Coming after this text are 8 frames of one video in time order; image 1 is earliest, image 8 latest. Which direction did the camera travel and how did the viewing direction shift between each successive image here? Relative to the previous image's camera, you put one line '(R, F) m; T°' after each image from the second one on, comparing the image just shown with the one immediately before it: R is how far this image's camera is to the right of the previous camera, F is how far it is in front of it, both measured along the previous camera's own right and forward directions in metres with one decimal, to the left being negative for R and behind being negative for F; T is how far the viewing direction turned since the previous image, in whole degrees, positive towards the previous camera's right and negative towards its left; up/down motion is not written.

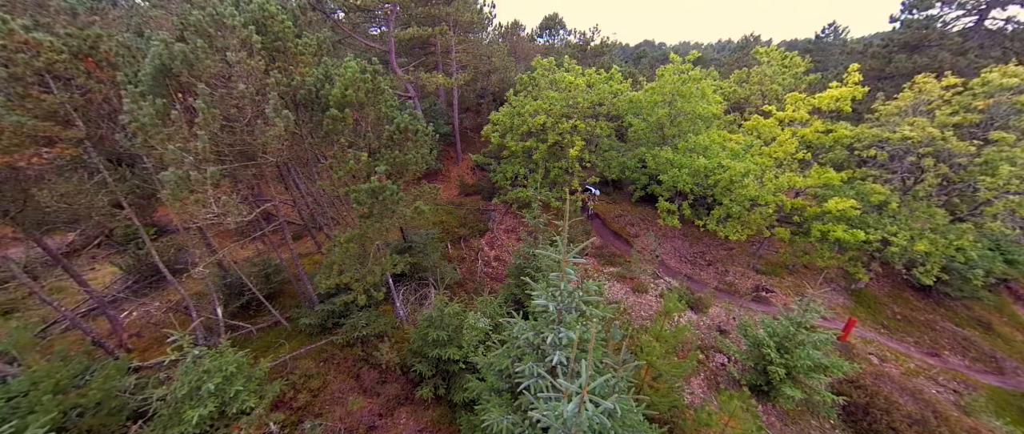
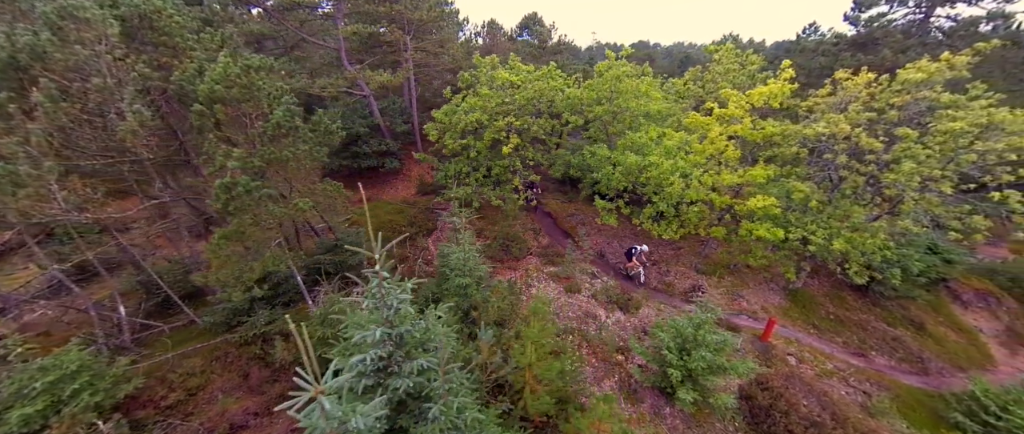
(+3.0, +0.1) m; 0°
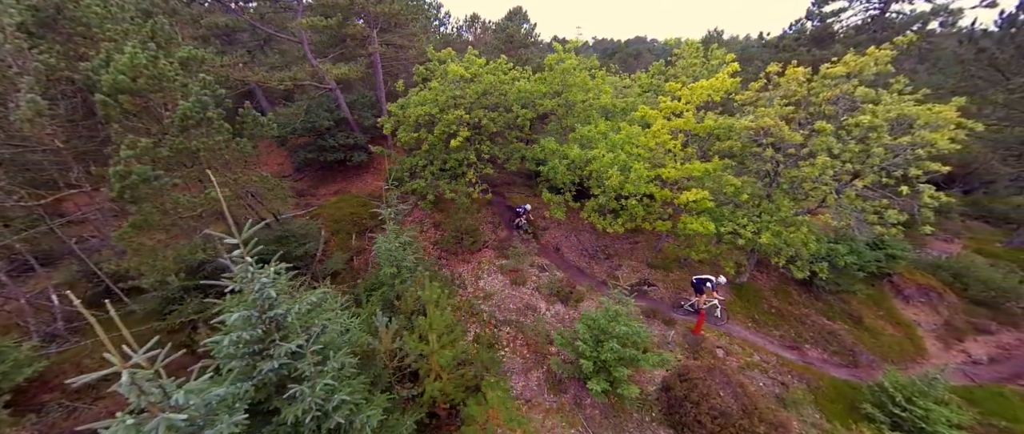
(+2.3, -0.1) m; 0°
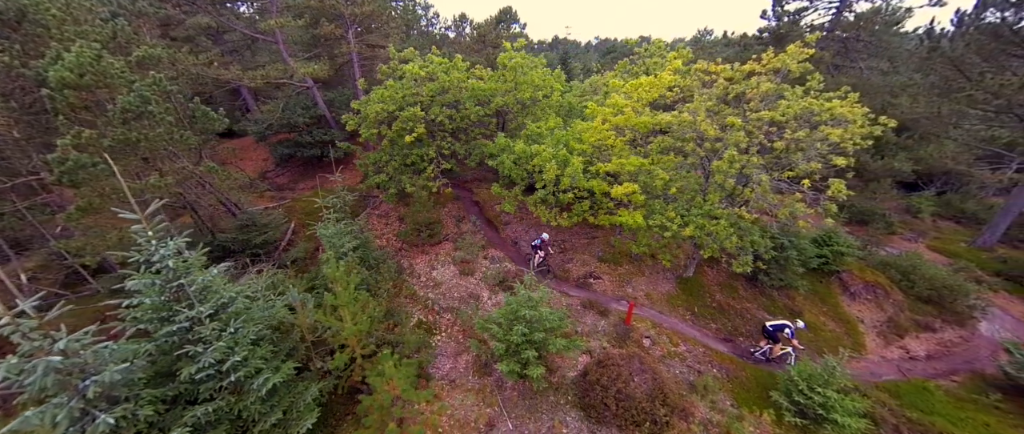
(+2.6, -0.5) m; -2°
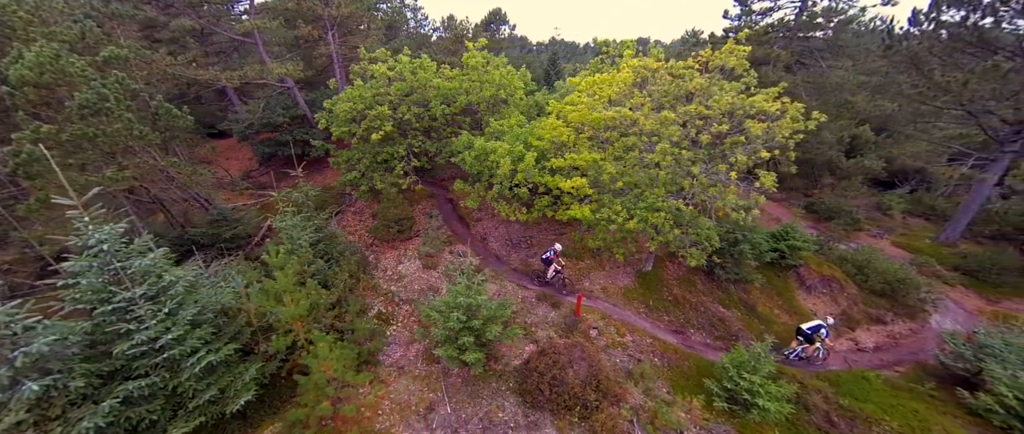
(+1.9, -0.4) m; -1°
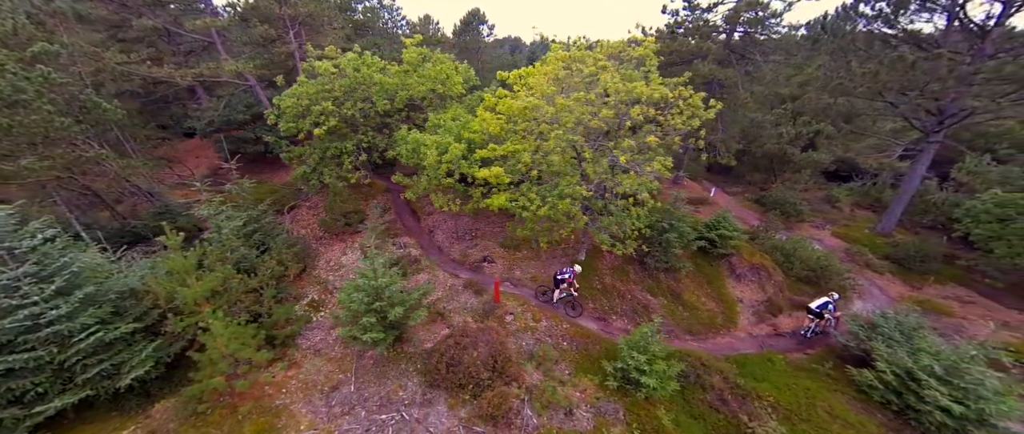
(+3.0, -0.3) m; 0°
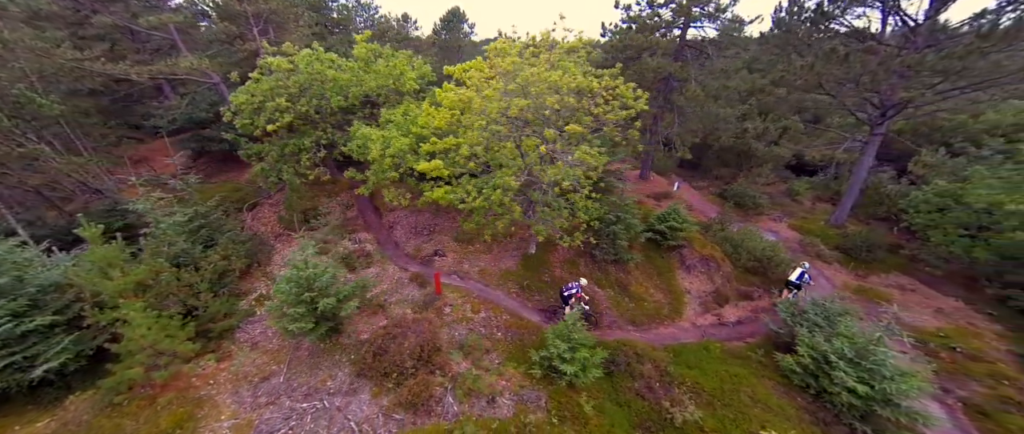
(+2.1, -0.1) m; 0°
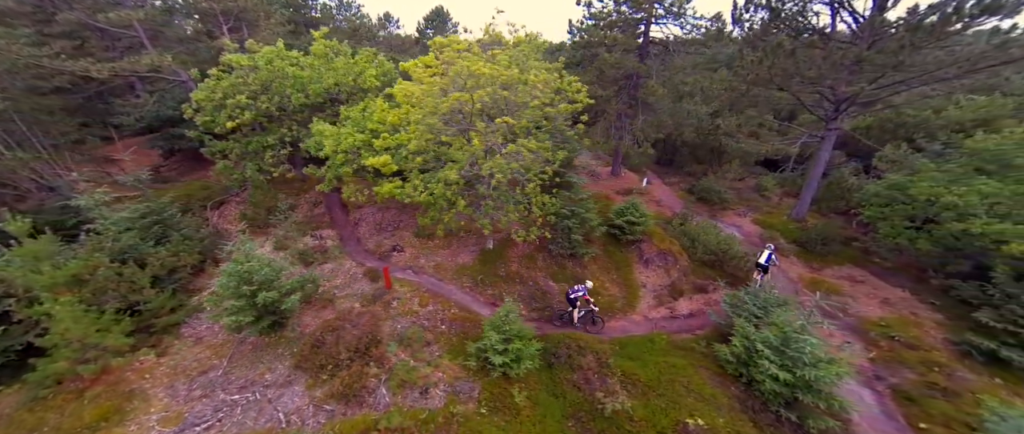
(+1.8, 0.0) m; 0°
